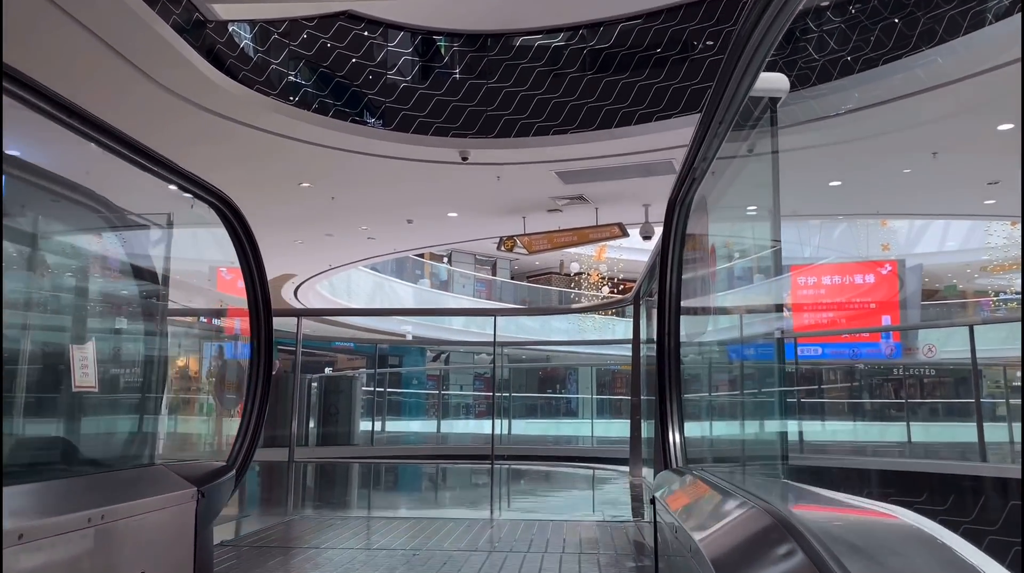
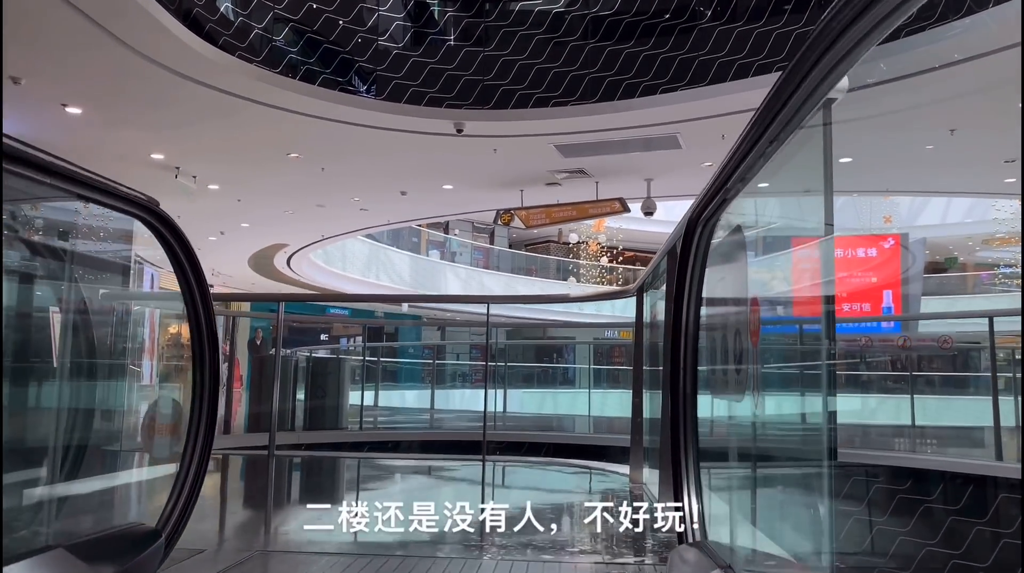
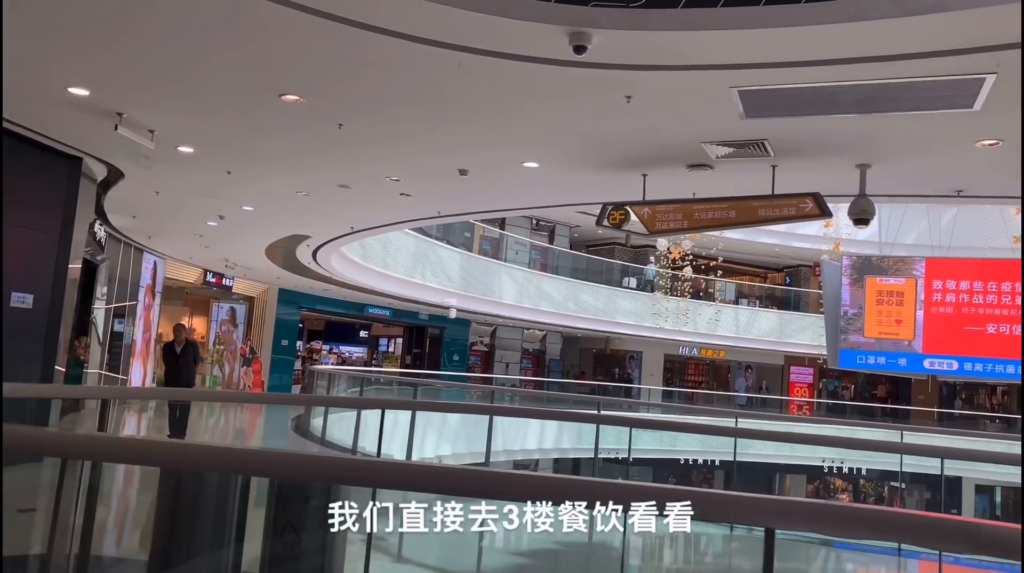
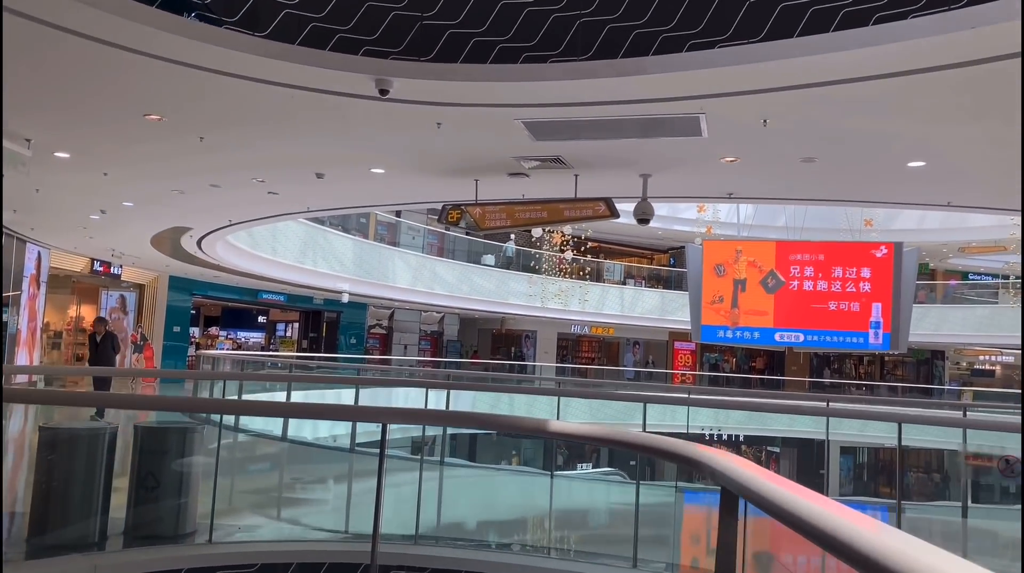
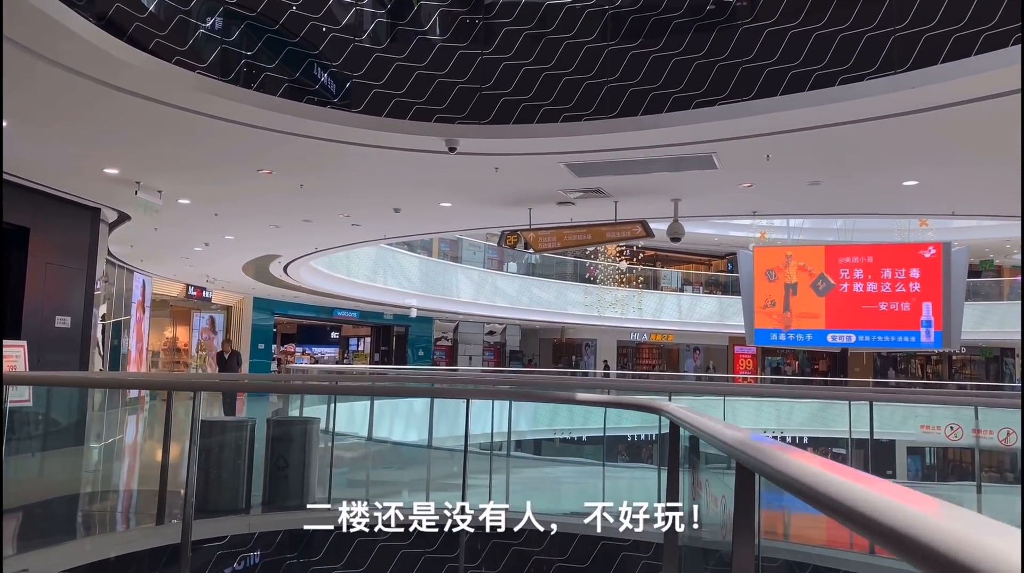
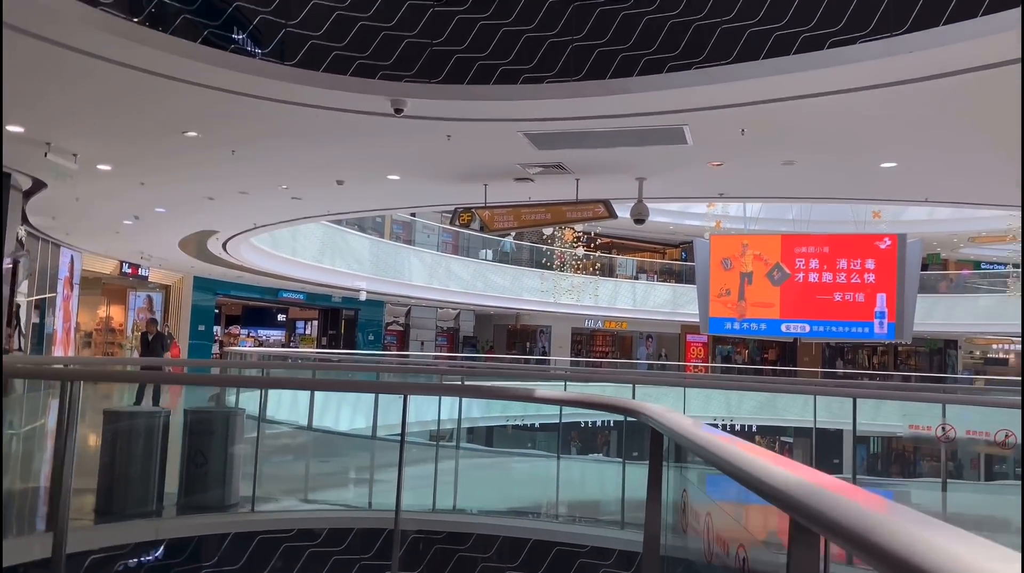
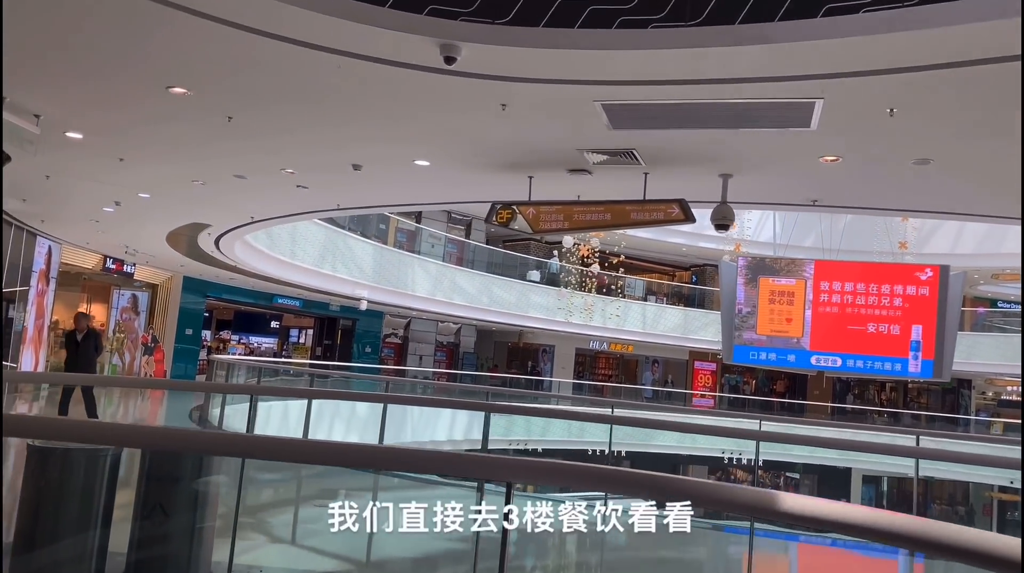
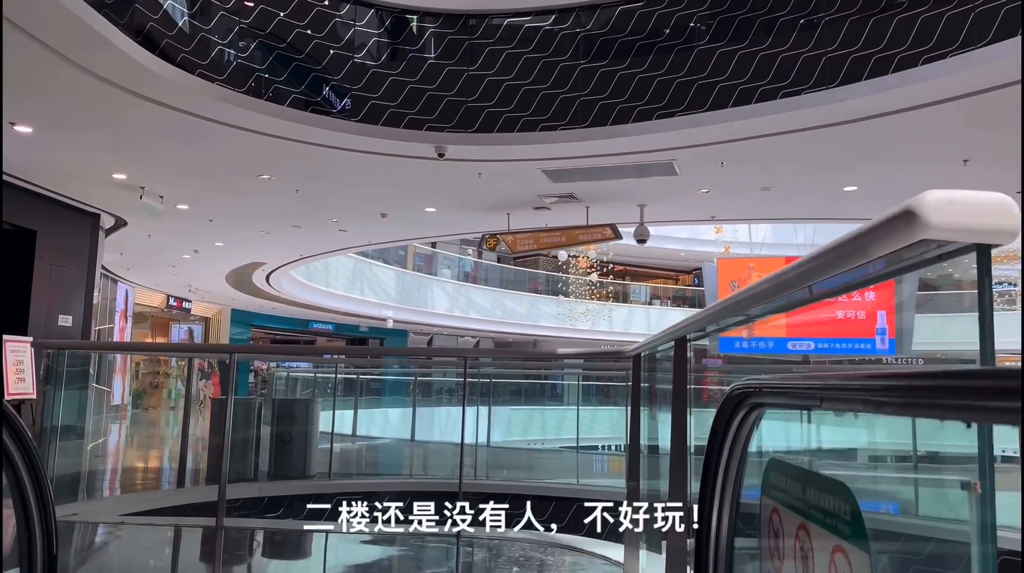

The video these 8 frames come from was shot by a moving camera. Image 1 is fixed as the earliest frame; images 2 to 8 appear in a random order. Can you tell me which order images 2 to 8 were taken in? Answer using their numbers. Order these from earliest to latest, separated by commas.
2, 8, 5, 6, 4, 7, 3
